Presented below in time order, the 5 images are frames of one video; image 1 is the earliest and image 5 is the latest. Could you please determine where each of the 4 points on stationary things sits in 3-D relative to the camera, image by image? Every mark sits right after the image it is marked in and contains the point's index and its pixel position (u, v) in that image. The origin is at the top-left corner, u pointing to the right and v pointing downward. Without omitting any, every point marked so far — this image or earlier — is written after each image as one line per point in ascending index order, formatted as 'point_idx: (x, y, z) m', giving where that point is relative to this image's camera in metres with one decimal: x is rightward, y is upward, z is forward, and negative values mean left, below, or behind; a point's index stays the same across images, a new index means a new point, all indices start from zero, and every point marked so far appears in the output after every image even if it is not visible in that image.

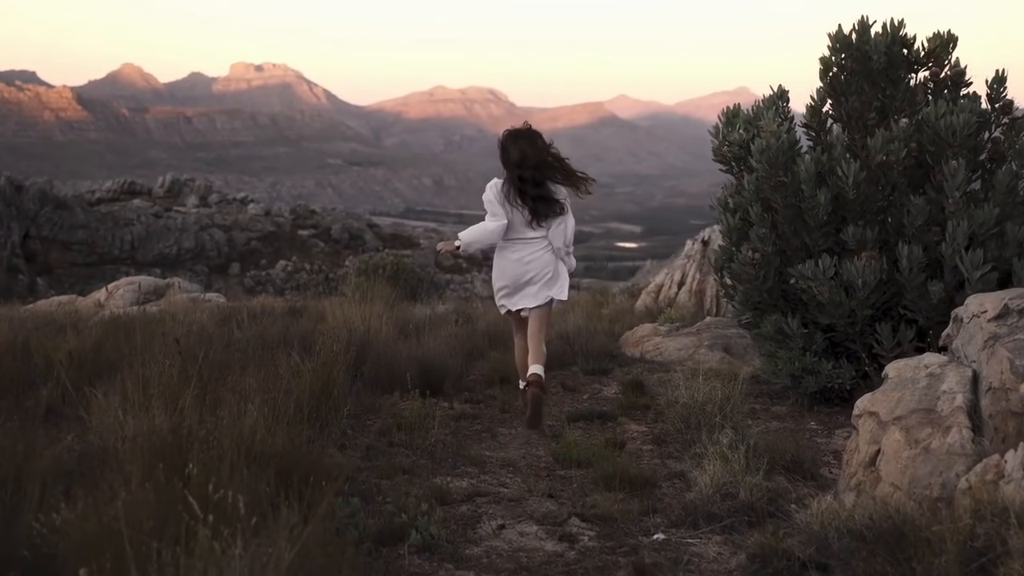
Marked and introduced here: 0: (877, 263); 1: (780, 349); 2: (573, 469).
0: (+2.4, +0.2, +5.8) m
1: (+1.9, -0.4, +6.5) m
2: (+0.3, -1.0, +4.8) m
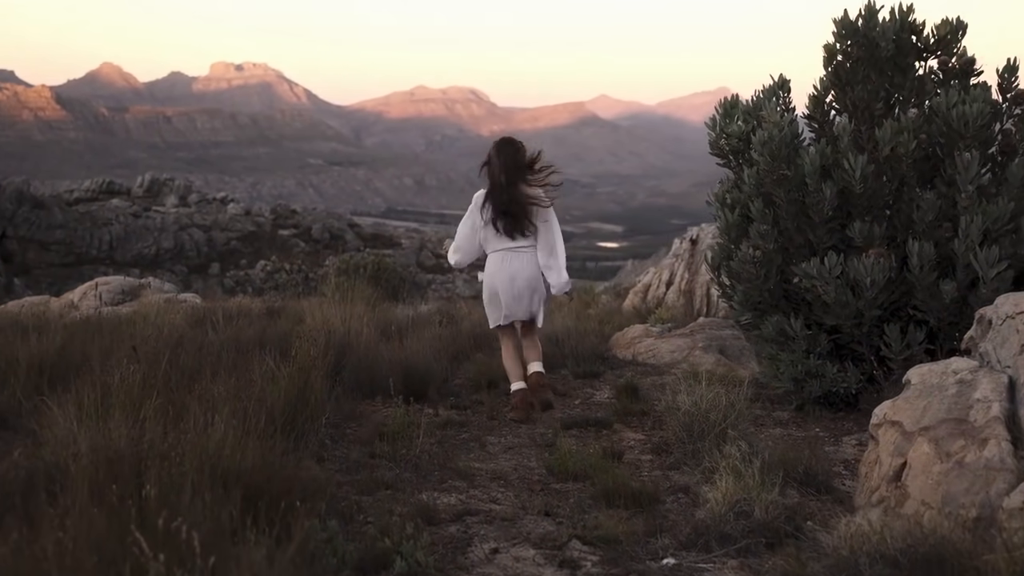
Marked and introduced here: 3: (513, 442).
0: (+2.3, +0.2, +5.6) m
1: (+1.8, -0.4, +6.2) m
2: (+0.3, -1.0, +4.4) m
3: (0.0, -0.9, +5.3) m
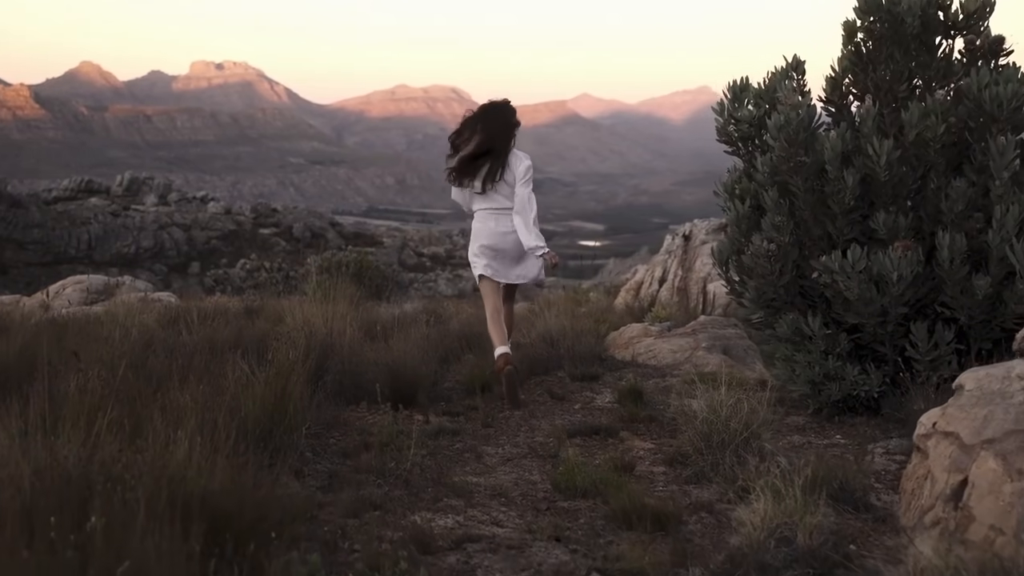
0: (+2.3, +0.2, +5.1) m
1: (+1.8, -0.4, +5.8) m
2: (+0.3, -0.9, +4.0) m
3: (0.0, -0.9, +4.9) m
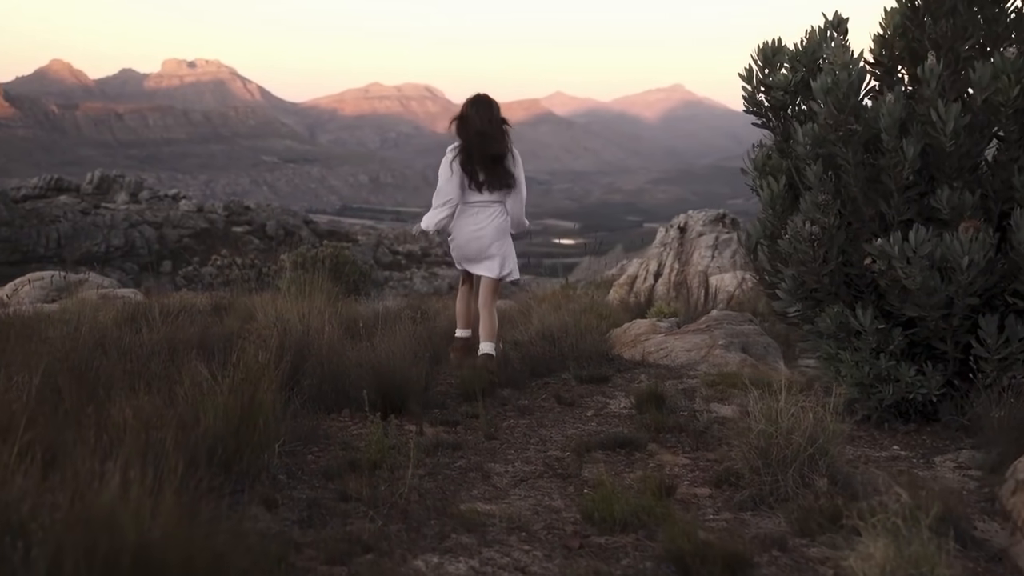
0: (+2.3, +0.3, +4.4) m
1: (+1.8, -0.3, +5.1) m
2: (+0.4, -0.9, +3.2) m
3: (+0.1, -0.8, +4.1) m
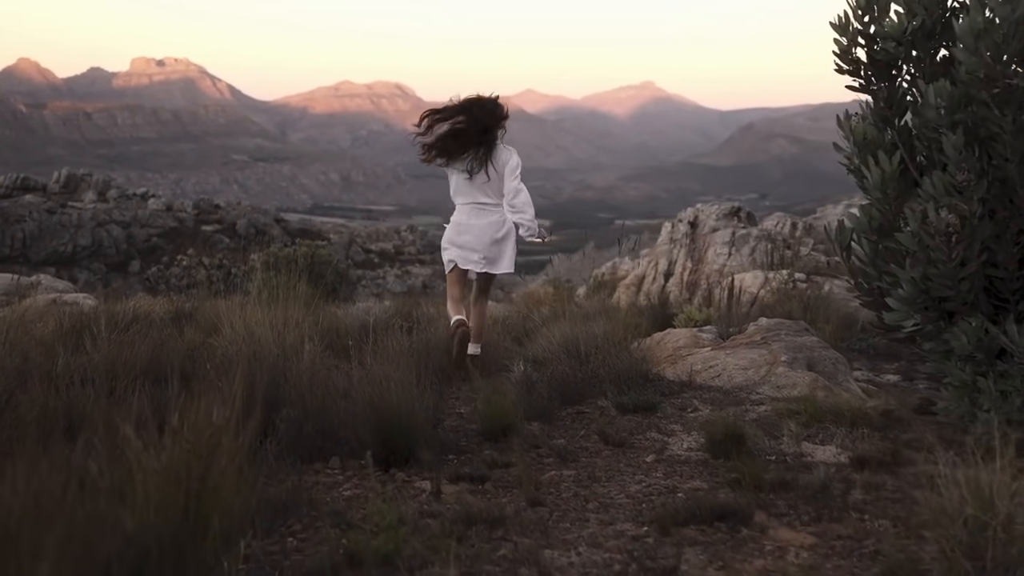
0: (+2.5, +0.2, +3.3) m
1: (+2.0, -0.4, +3.9) m
2: (+0.6, -0.9, +2.1) m
3: (+0.3, -0.9, +2.9) m
